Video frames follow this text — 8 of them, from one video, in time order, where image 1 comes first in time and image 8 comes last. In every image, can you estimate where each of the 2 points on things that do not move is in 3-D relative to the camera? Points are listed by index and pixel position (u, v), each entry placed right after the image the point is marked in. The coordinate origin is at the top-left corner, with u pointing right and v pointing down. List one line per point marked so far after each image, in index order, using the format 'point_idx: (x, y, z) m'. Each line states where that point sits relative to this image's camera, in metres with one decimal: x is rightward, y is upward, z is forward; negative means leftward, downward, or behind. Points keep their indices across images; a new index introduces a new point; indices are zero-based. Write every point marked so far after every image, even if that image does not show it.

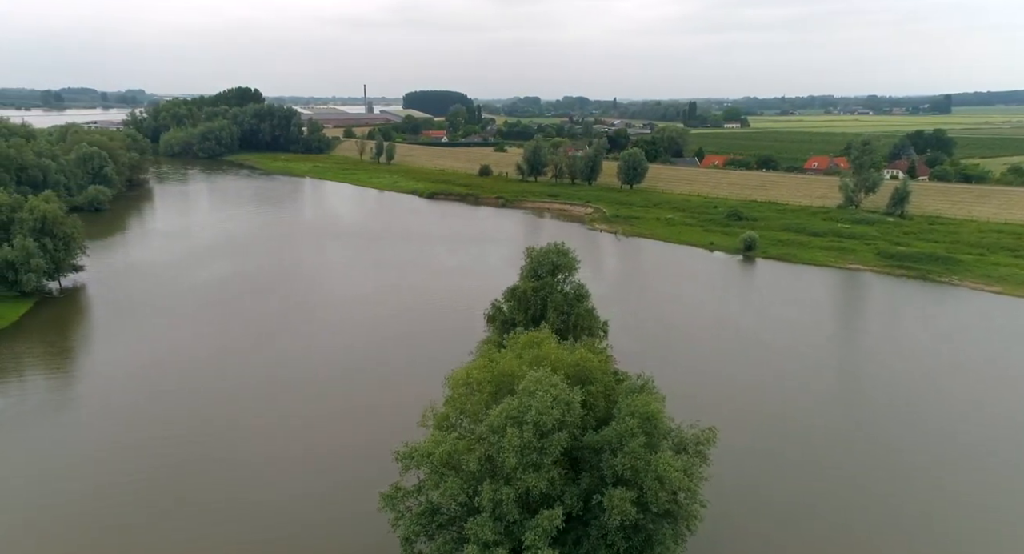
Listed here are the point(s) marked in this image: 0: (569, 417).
0: (+0.9, -2.3, +12.9) m
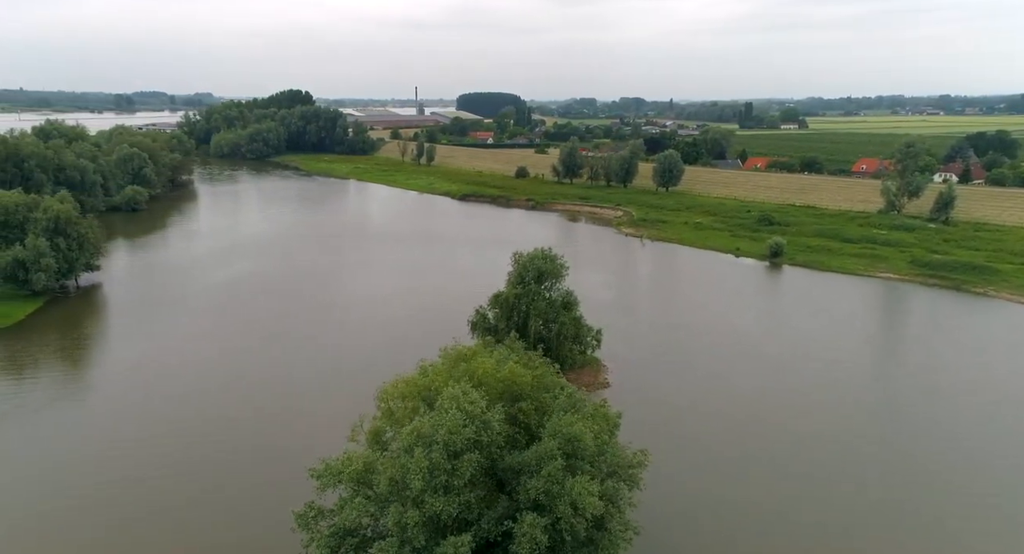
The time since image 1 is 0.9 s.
0: (-0.4, -2.5, +12.2) m
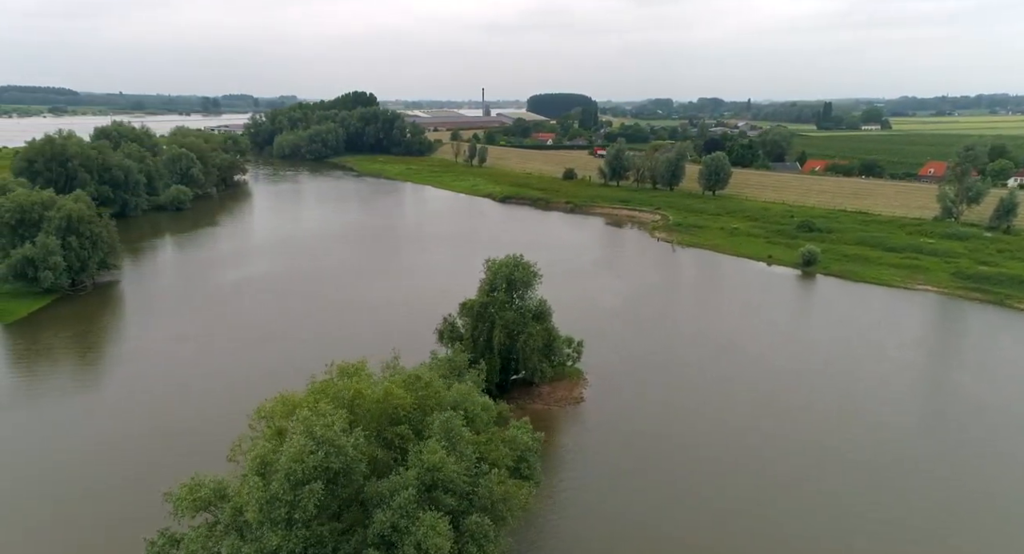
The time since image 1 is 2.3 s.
0: (-2.5, -2.7, +11.2) m
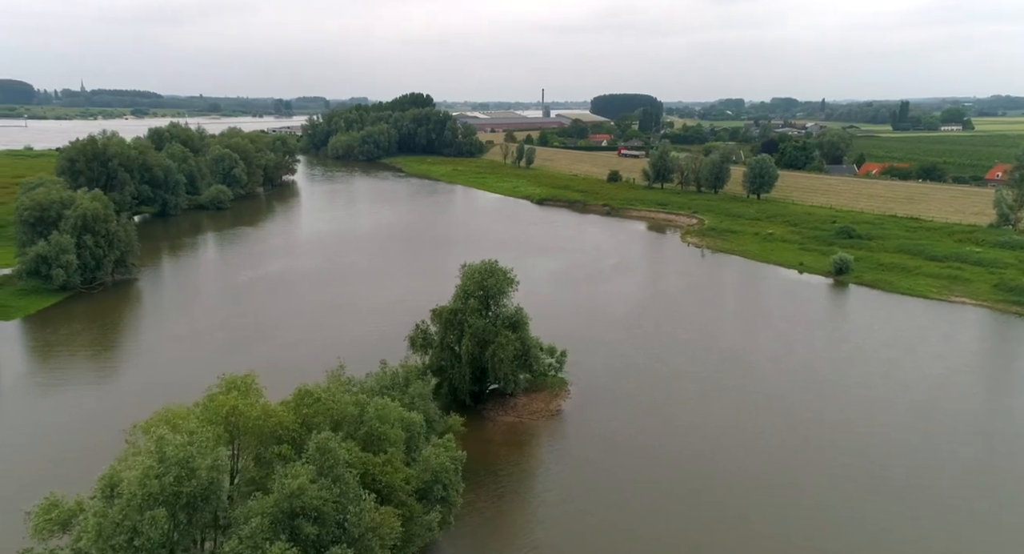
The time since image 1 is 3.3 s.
0: (-4.3, -2.8, +10.5) m
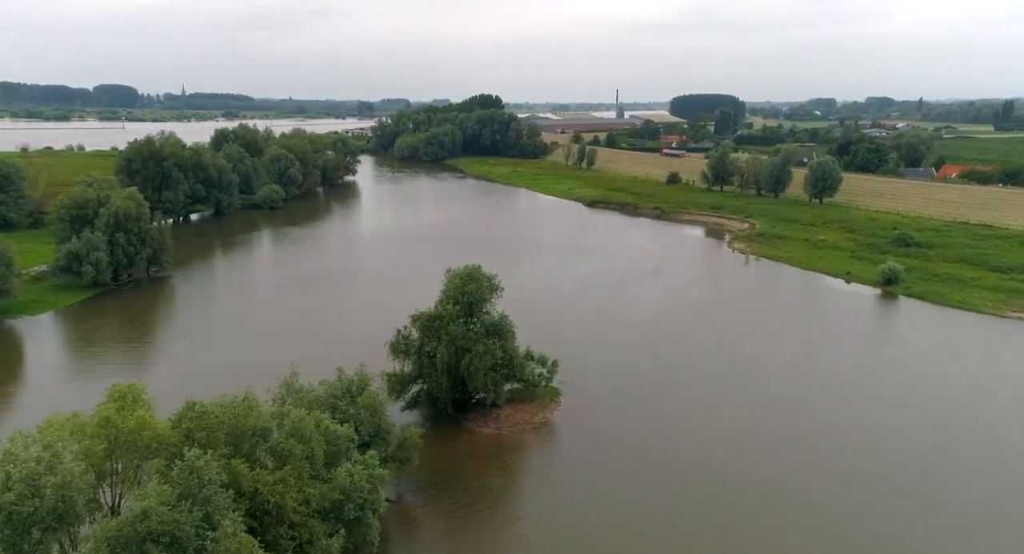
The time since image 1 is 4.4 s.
0: (-6.0, -2.8, +10.1) m
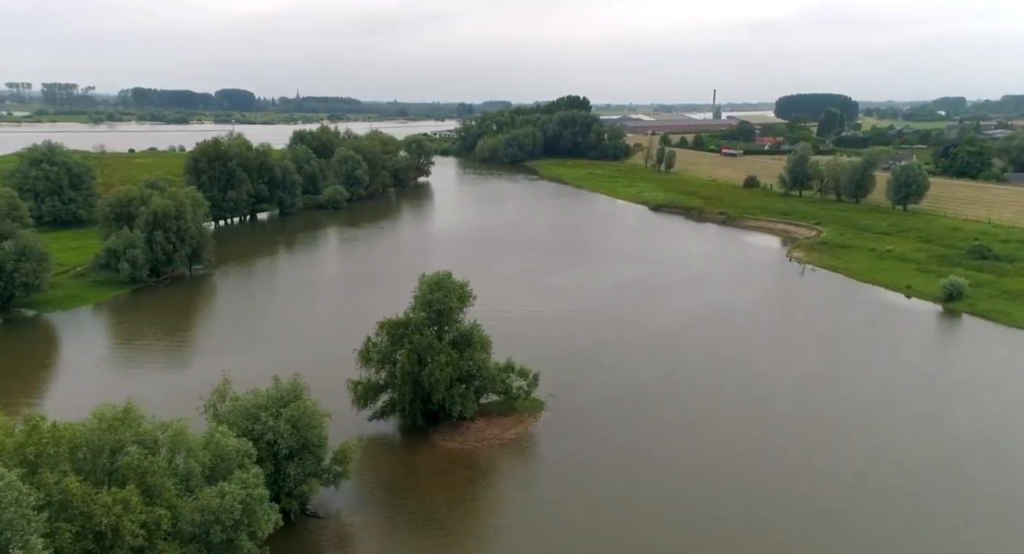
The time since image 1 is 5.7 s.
0: (-8.3, -2.9, +9.8) m
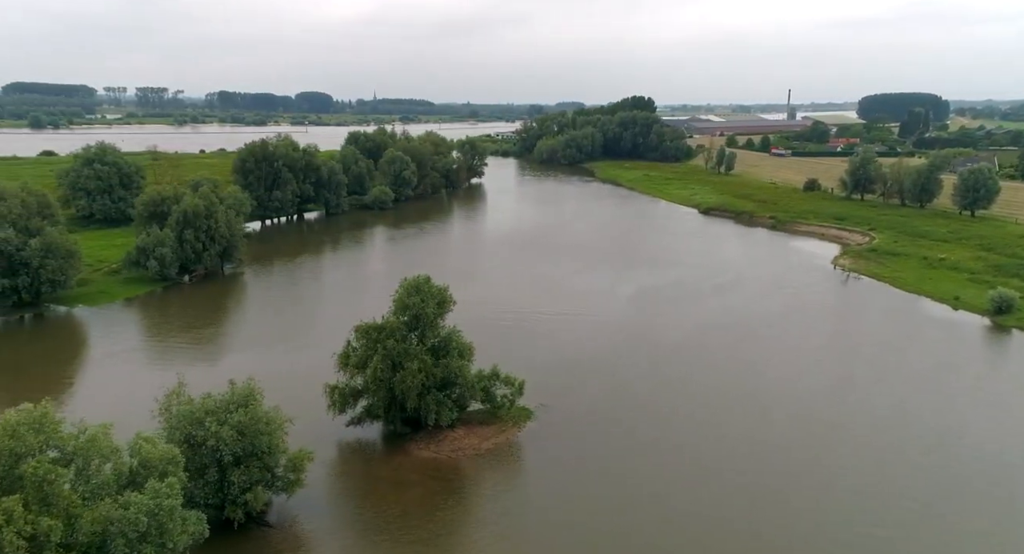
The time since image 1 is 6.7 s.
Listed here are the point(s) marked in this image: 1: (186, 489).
0: (-9.8, -2.8, +9.8) m
1: (-6.4, -4.1, +15.3) m
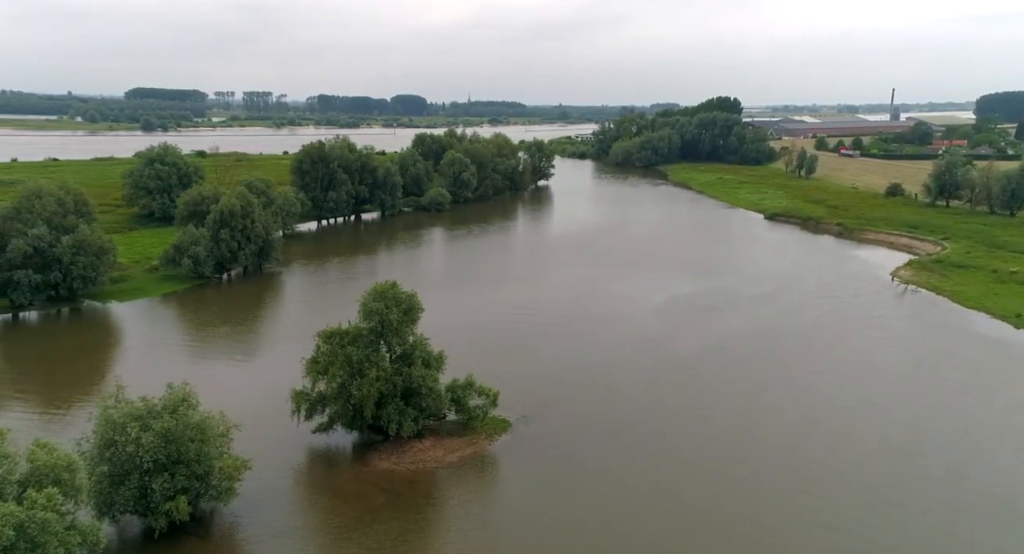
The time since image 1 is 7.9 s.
0: (-11.8, -2.7, +10.0) m
1: (-7.7, -4.2, +15.1) m
